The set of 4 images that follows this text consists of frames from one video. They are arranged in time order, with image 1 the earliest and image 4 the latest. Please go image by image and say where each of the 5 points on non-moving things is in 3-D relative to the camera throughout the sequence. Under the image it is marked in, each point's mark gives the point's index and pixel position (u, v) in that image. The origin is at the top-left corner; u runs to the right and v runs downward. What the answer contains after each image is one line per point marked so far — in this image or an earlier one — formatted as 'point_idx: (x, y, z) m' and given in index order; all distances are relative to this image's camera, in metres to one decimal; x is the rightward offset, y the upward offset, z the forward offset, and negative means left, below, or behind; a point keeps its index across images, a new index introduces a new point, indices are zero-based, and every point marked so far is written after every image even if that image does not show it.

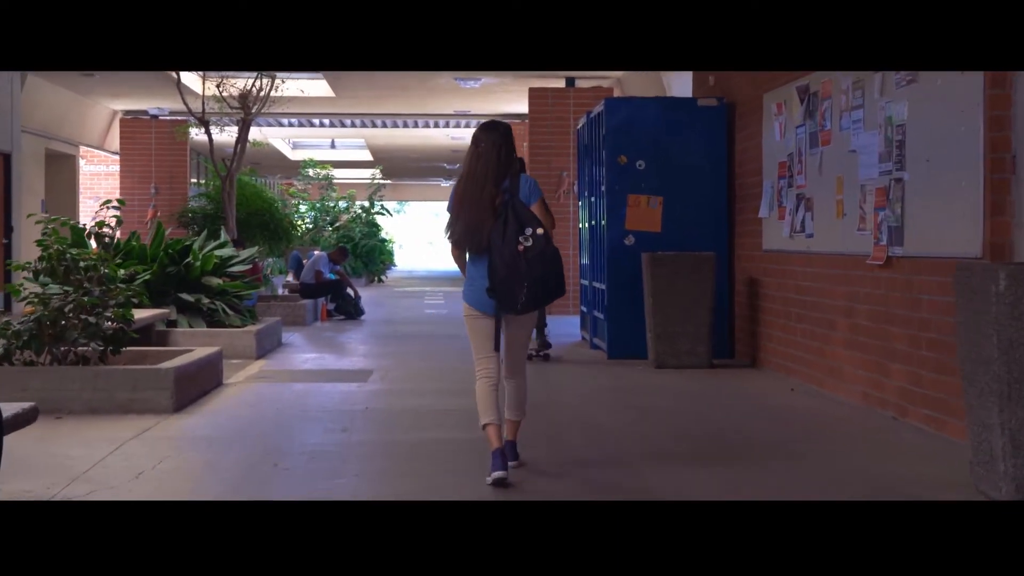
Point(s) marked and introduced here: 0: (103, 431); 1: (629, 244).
0: (-1.8, -0.7, +6.5) m
1: (+0.8, +0.3, +10.2) m
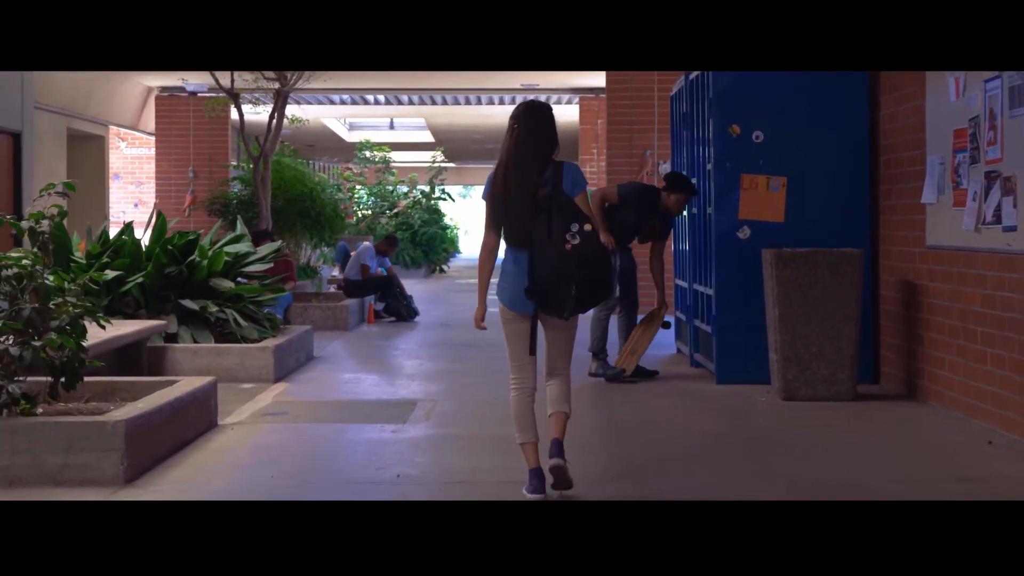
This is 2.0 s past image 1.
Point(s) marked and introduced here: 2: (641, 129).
0: (-1.5, -0.7, +4.5) m
1: (+1.3, +0.3, +8.0) m
2: (+1.3, +1.6, +14.3) m
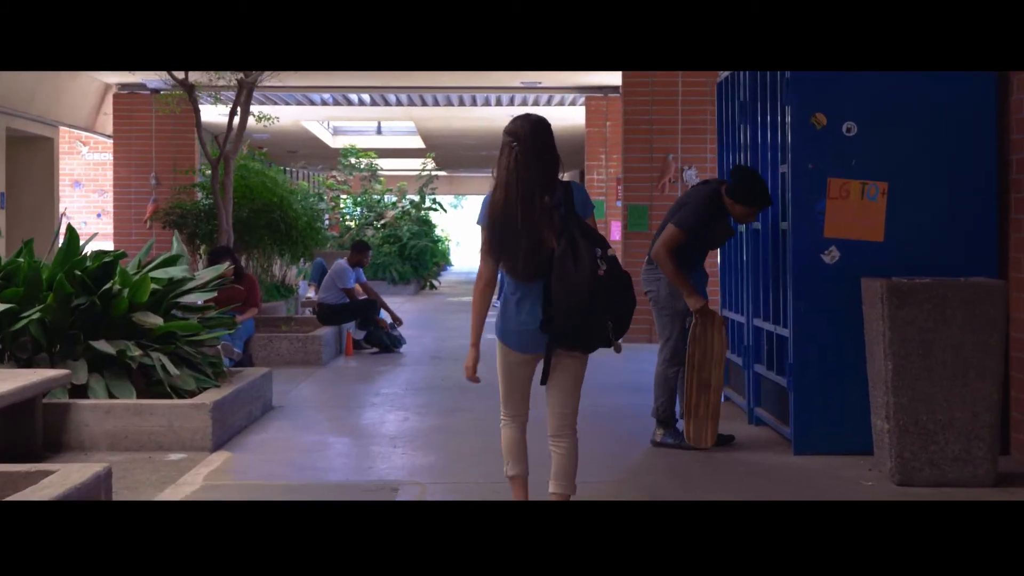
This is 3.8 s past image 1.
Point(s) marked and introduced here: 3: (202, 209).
0: (-1.5, -0.9, +2.5) m
1: (+1.3, +0.1, +6.1) m
2: (+1.3, +1.4, +12.4) m
3: (-2.7, +0.7, +12.4) m
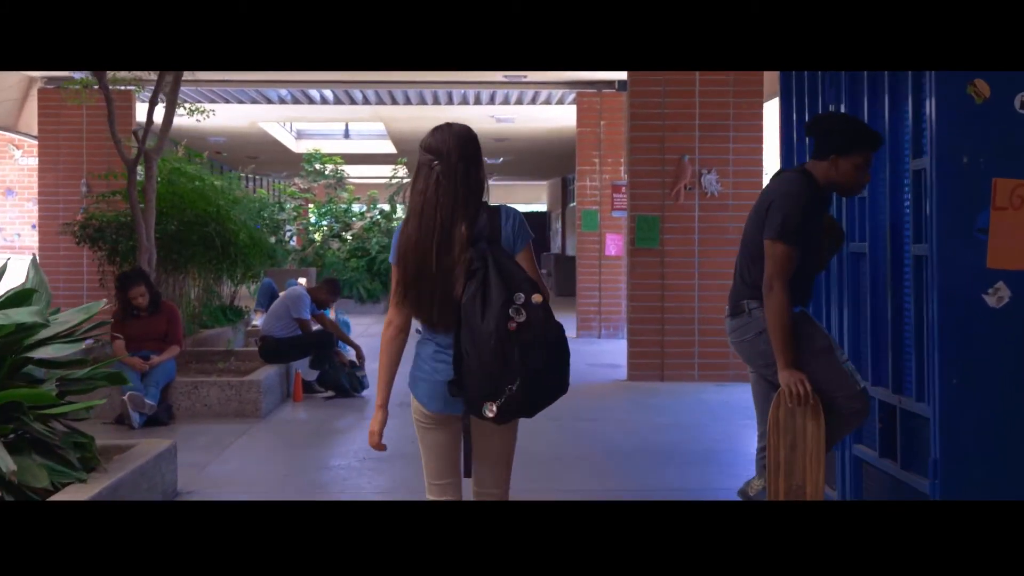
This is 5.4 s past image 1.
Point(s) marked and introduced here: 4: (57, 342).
0: (-1.4, -1.0, +0.4) m
1: (+1.4, 0.0, +4.0) m
2: (+1.2, +1.2, +10.3) m
3: (-2.8, +0.5, +10.3) m
4: (-1.5, -0.2, +4.9) m
